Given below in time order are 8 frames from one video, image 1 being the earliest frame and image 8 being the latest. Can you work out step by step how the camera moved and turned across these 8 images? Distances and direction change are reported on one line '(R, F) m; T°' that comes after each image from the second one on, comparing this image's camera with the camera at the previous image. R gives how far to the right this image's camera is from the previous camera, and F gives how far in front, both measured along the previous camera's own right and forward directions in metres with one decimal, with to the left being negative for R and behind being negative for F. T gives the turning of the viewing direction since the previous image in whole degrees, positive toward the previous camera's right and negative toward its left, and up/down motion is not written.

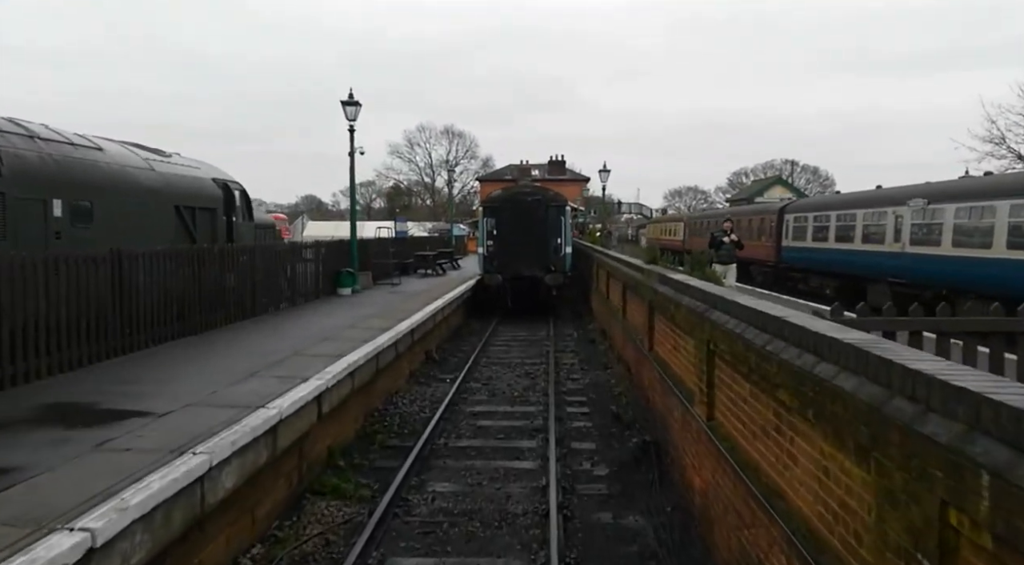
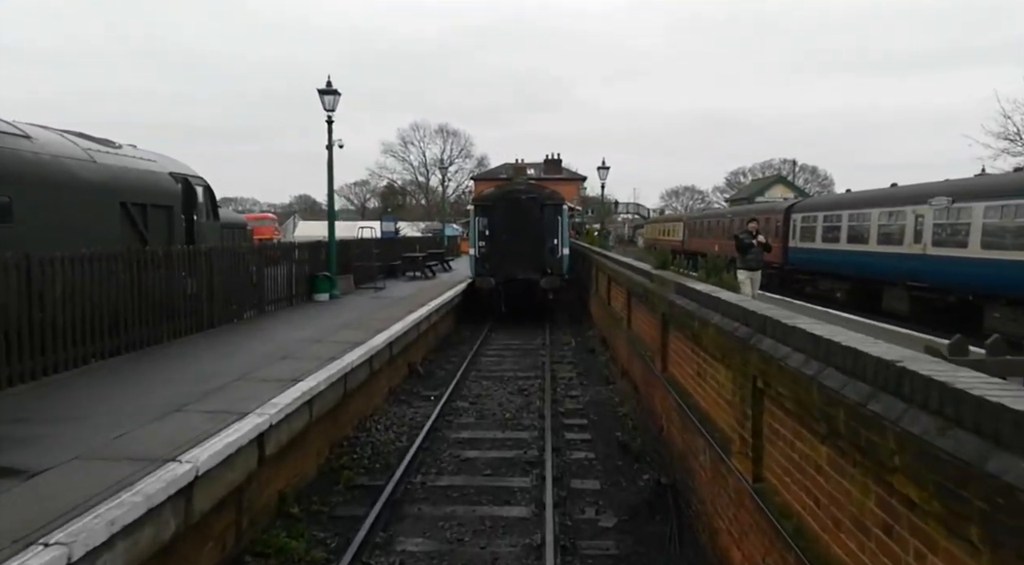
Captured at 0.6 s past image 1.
(+0.1, +1.2) m; 0°
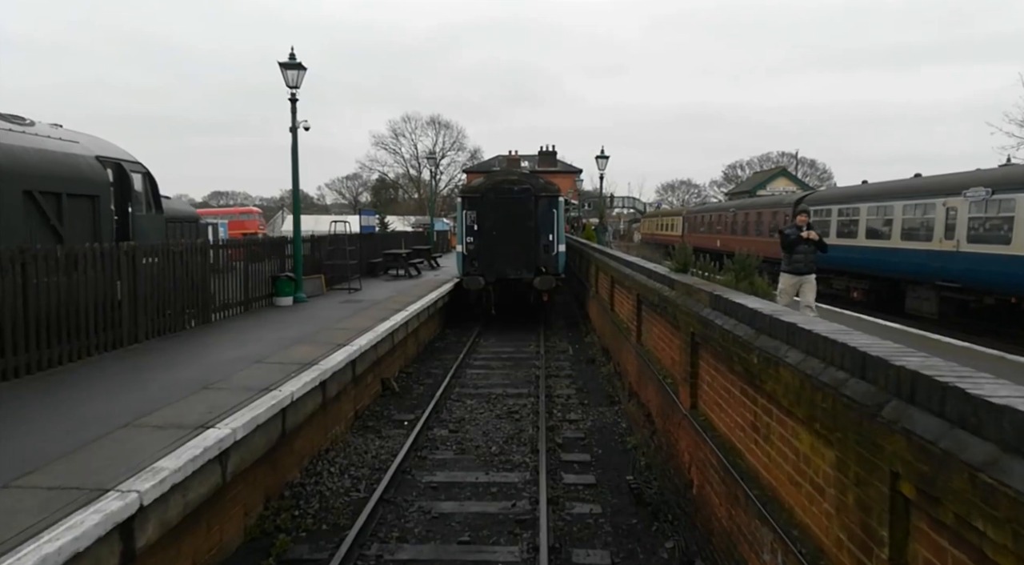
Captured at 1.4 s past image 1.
(+0.1, +1.6) m; 0°
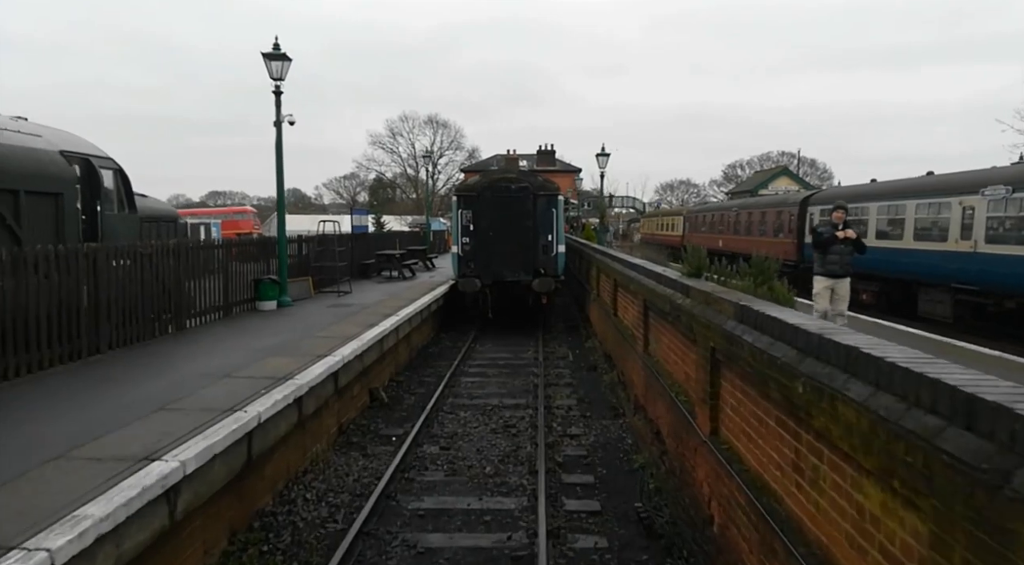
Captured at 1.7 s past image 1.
(0.0, +0.6) m; 0°
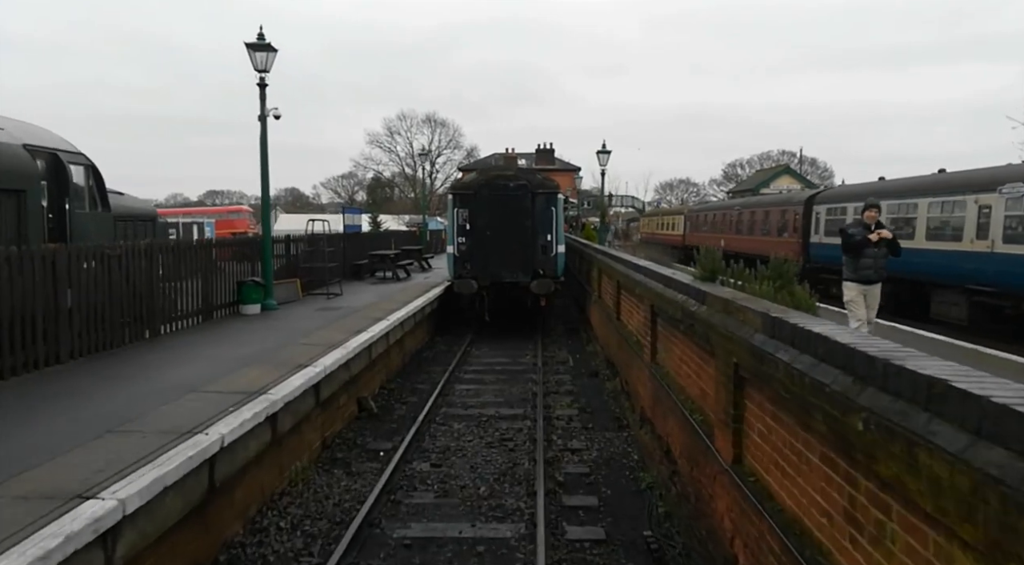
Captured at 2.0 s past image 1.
(0.0, +0.6) m; 0°
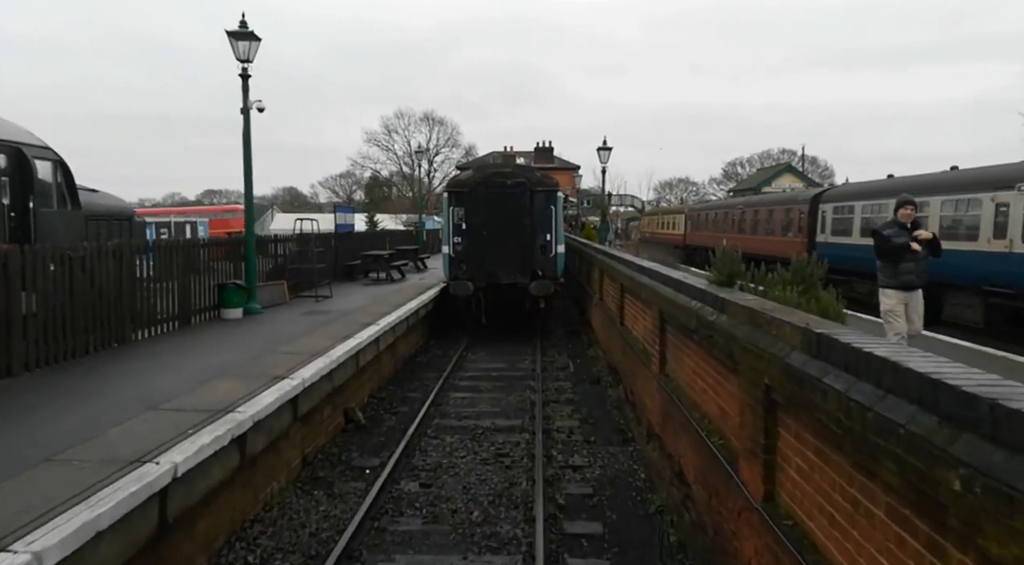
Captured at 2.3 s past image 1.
(0.0, +0.6) m; 0°
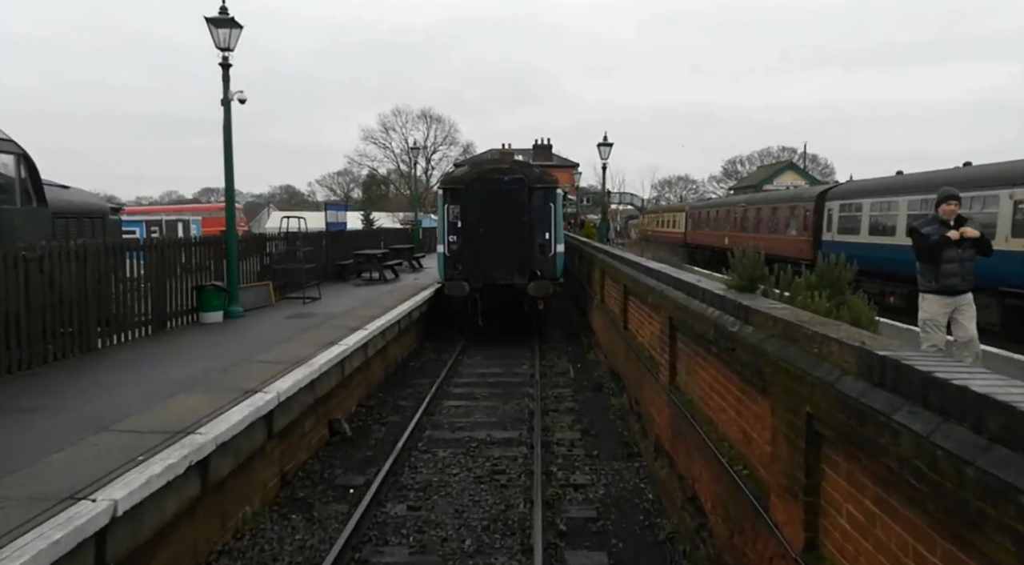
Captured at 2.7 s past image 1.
(0.0, +0.6) m; 0°
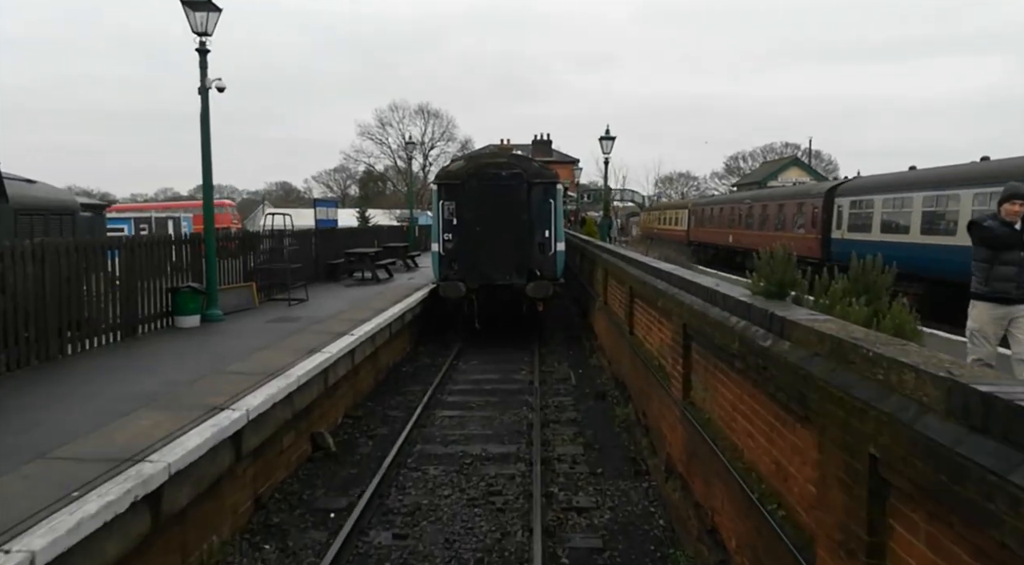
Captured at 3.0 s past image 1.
(0.0, +0.6) m; 0°
